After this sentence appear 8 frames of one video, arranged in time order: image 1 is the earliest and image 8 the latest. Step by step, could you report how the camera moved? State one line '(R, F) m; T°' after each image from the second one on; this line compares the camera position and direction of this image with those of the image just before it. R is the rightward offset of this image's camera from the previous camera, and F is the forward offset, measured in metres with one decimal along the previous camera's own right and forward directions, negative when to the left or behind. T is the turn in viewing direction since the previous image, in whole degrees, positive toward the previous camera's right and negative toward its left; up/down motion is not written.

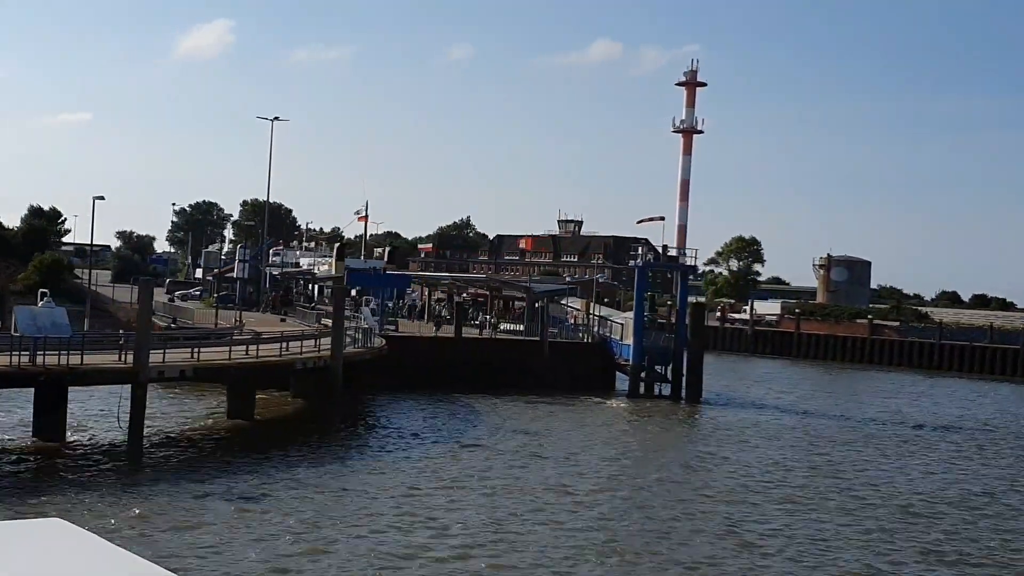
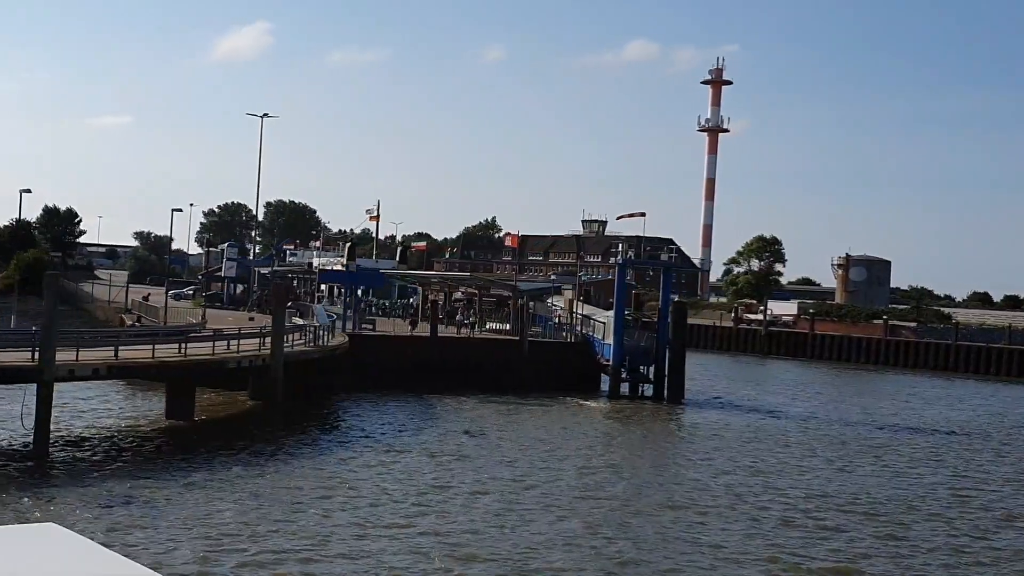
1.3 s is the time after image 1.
(+2.1, +0.9) m; -2°
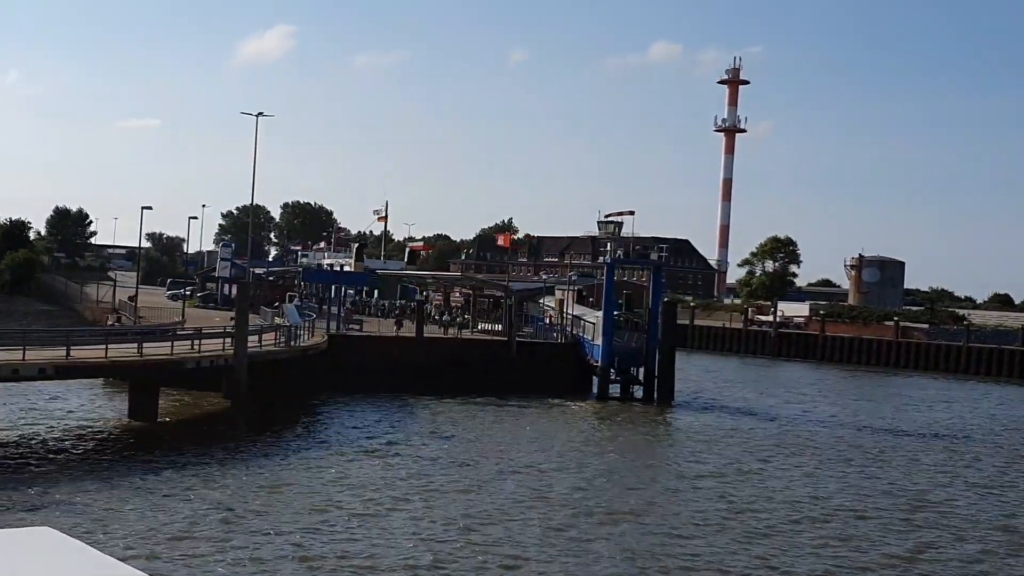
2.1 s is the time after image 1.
(+1.3, +0.5) m; -1°
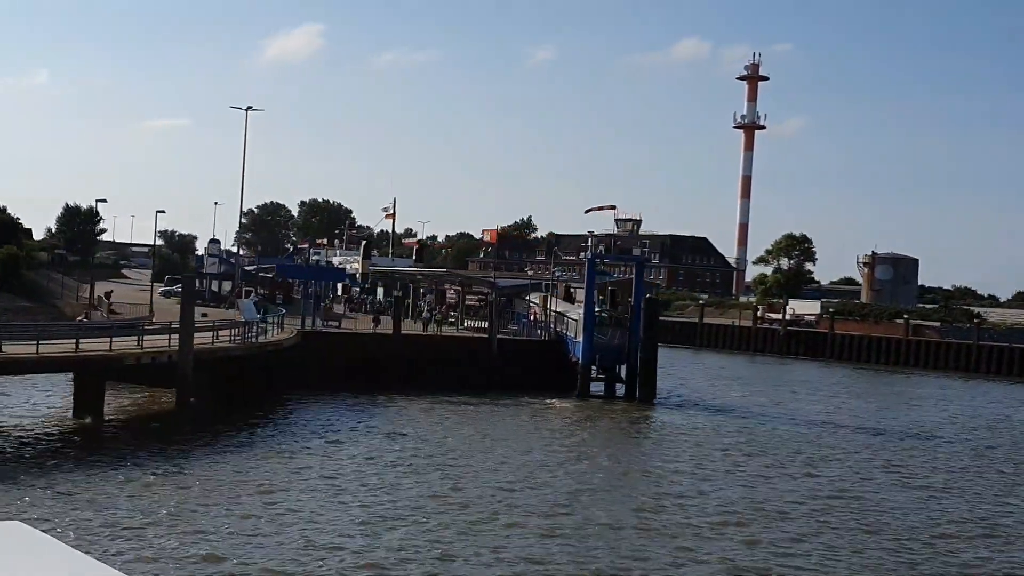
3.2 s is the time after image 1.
(+1.7, +0.7) m; -1°
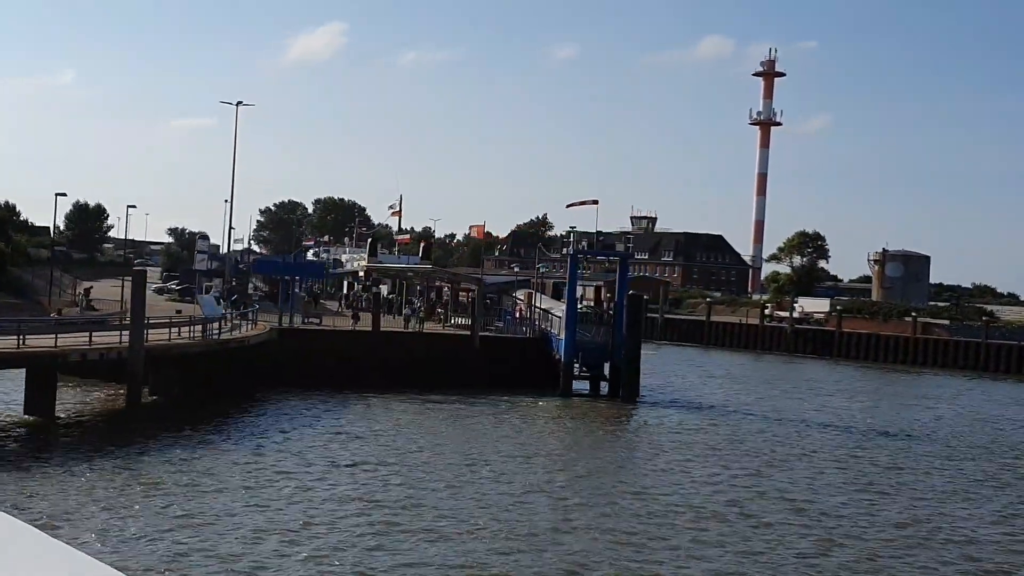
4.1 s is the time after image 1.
(+1.4, +0.6) m; -1°
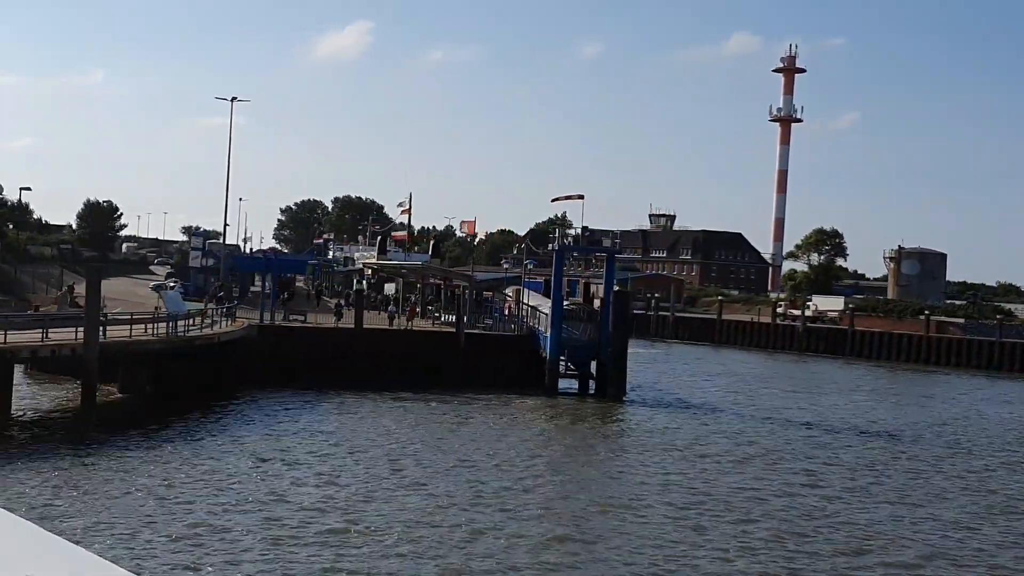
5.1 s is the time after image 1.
(+1.4, +0.6) m; -1°
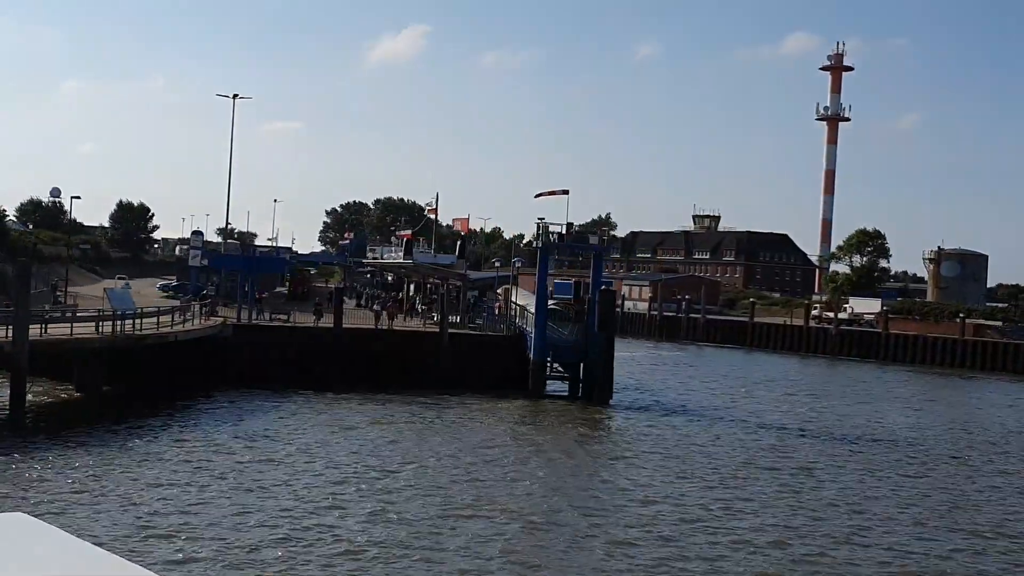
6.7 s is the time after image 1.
(+2.3, +1.3) m; -3°
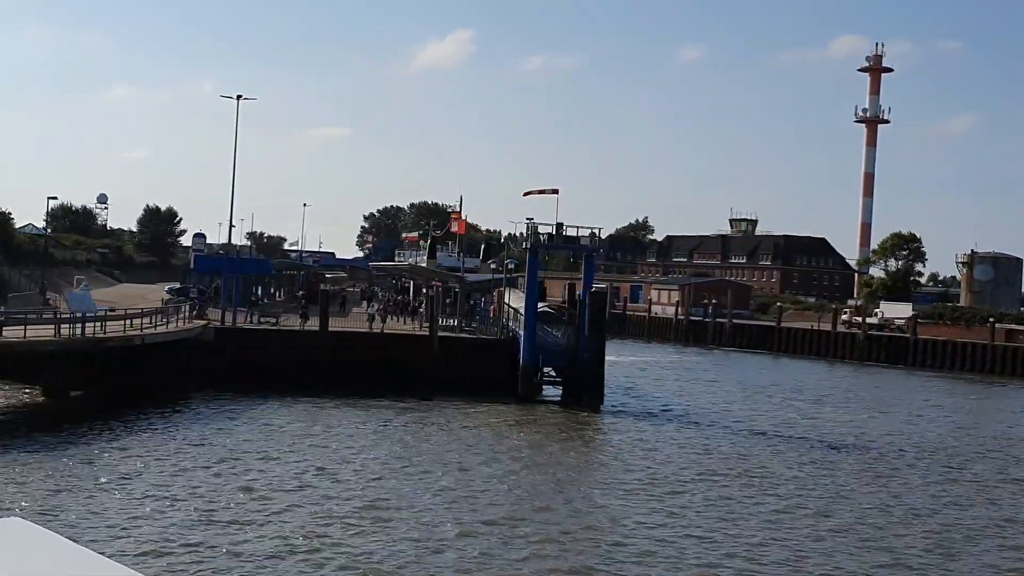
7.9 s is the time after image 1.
(+1.8, +0.9) m; -2°
